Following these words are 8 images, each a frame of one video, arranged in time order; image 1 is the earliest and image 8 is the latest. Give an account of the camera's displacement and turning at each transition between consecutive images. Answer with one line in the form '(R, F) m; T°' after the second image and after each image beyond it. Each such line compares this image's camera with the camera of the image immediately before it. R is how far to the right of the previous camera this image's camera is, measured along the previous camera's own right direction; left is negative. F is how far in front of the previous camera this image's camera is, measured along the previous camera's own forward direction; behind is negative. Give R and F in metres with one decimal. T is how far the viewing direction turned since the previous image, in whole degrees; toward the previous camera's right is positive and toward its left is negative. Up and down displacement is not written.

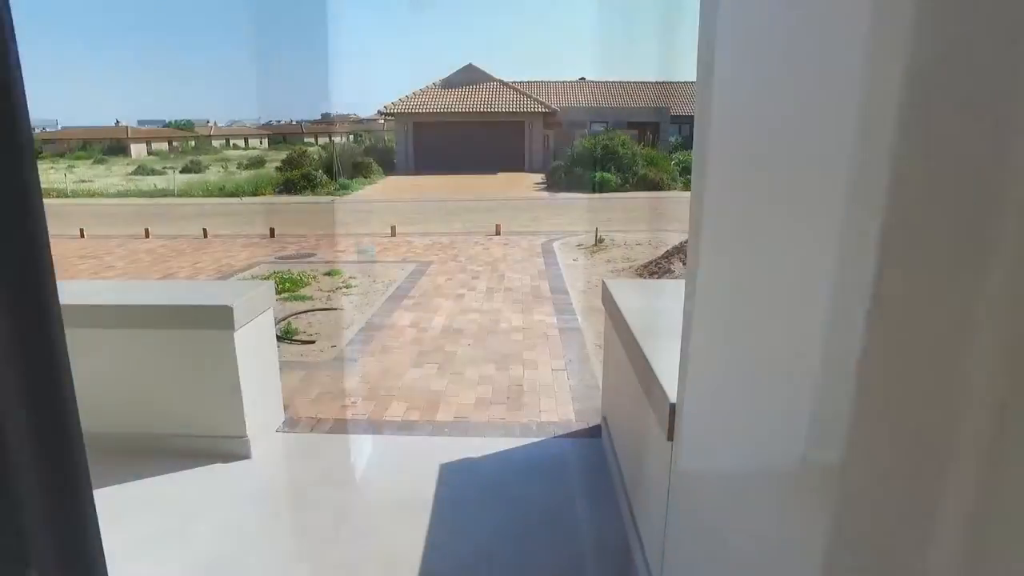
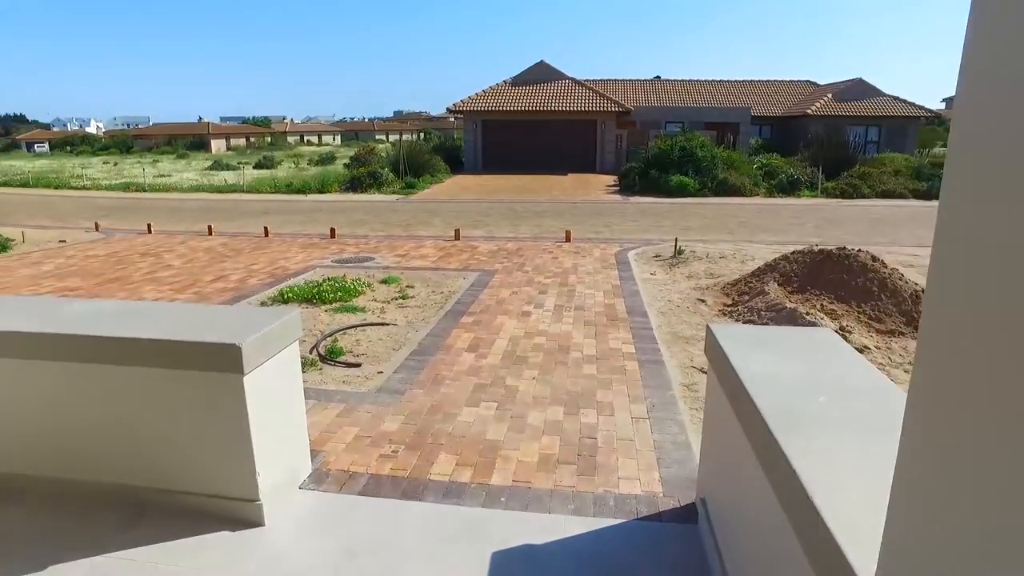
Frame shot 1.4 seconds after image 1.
(-0.1, +0.8) m; -5°
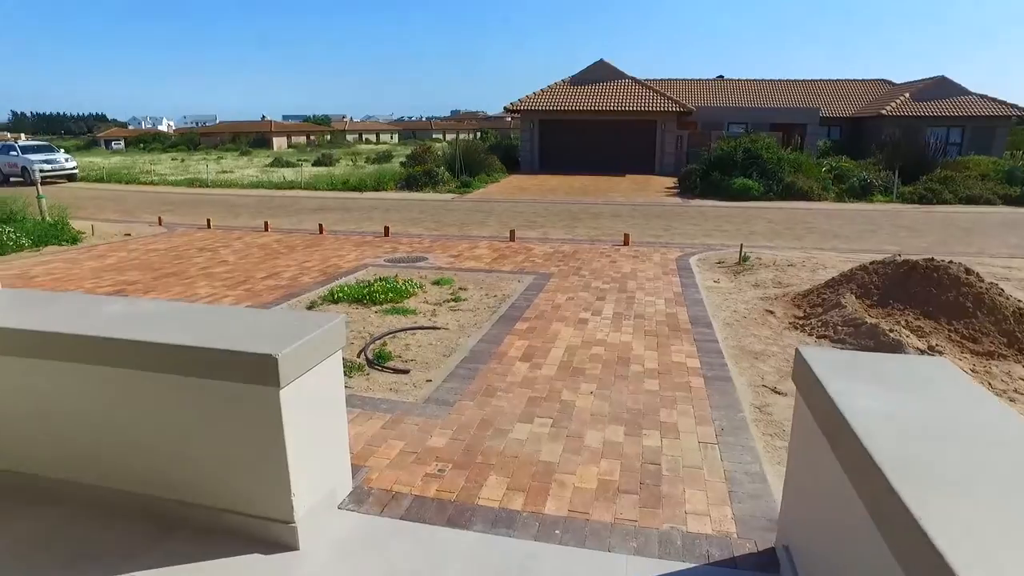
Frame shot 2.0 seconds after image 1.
(0.0, +0.3) m; -4°
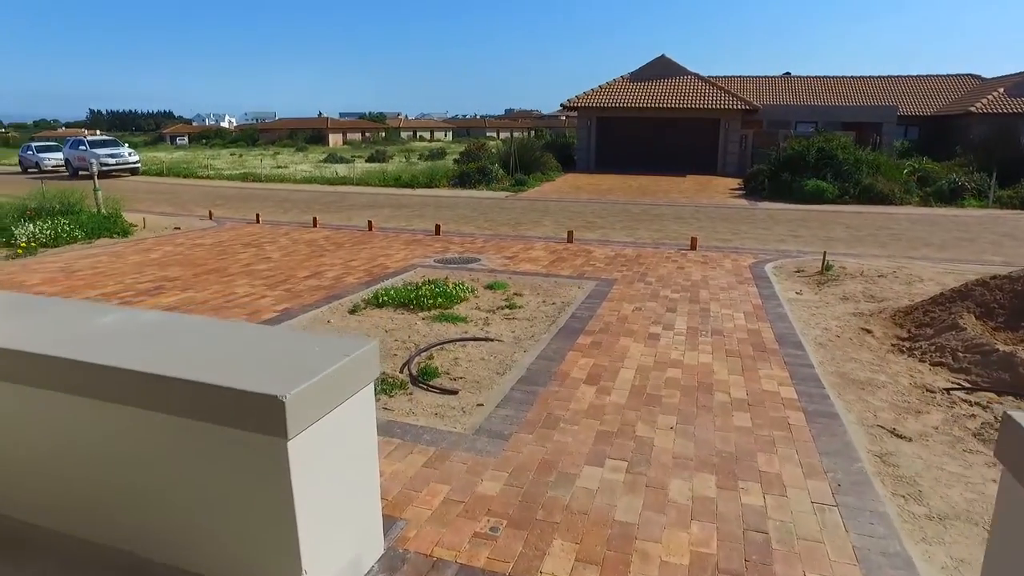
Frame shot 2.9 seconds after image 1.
(-0.1, +0.7) m; -4°
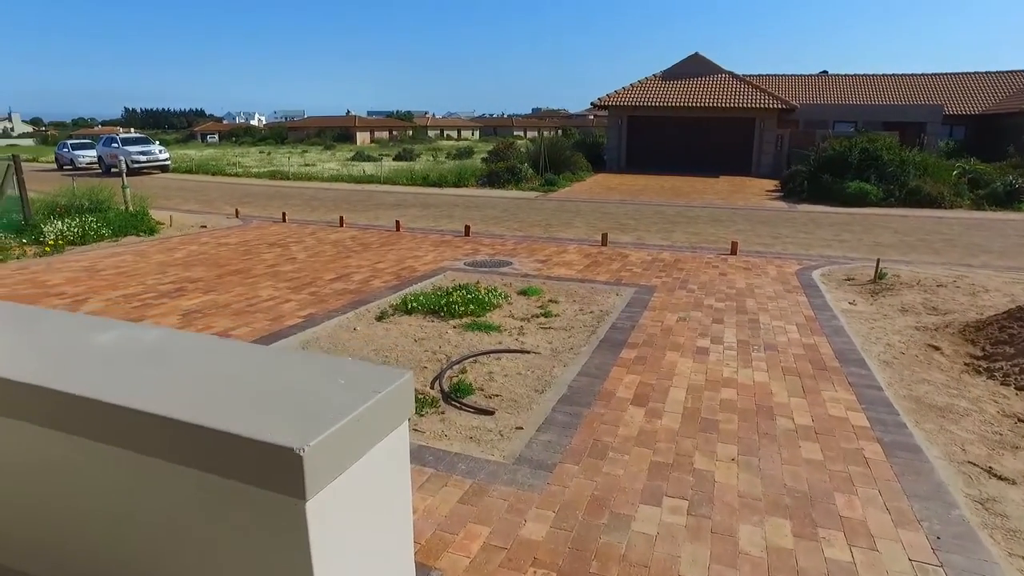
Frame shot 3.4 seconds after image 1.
(-0.1, +0.4) m; -2°
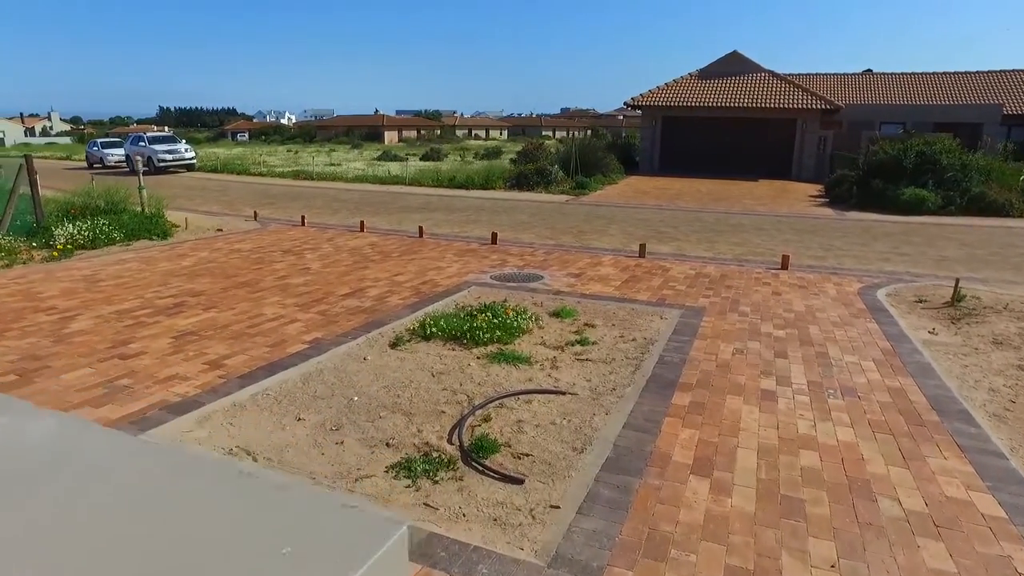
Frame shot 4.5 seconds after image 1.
(0.0, +0.8) m; -2°
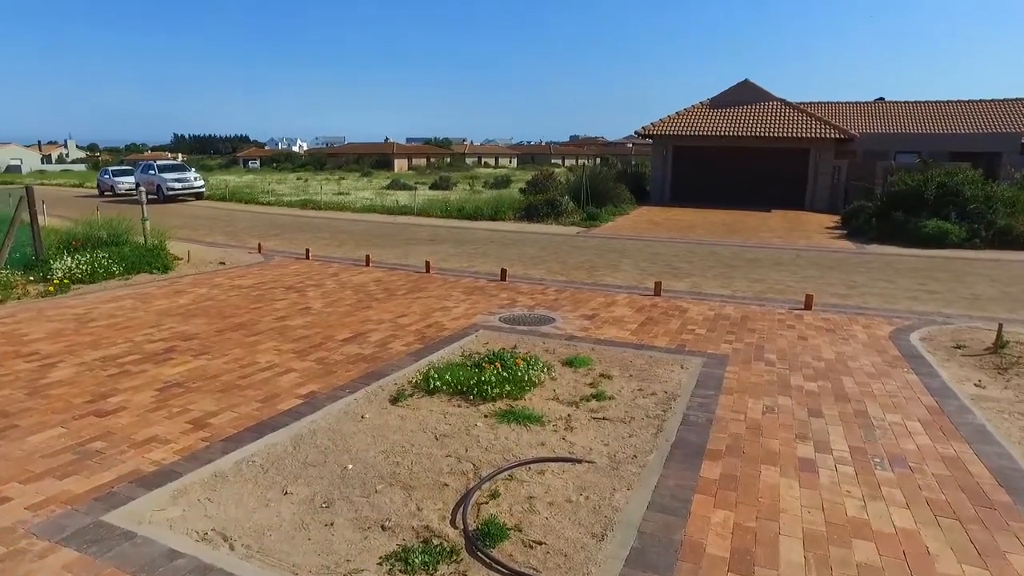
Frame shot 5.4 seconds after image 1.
(0.0, +0.4) m; -1°
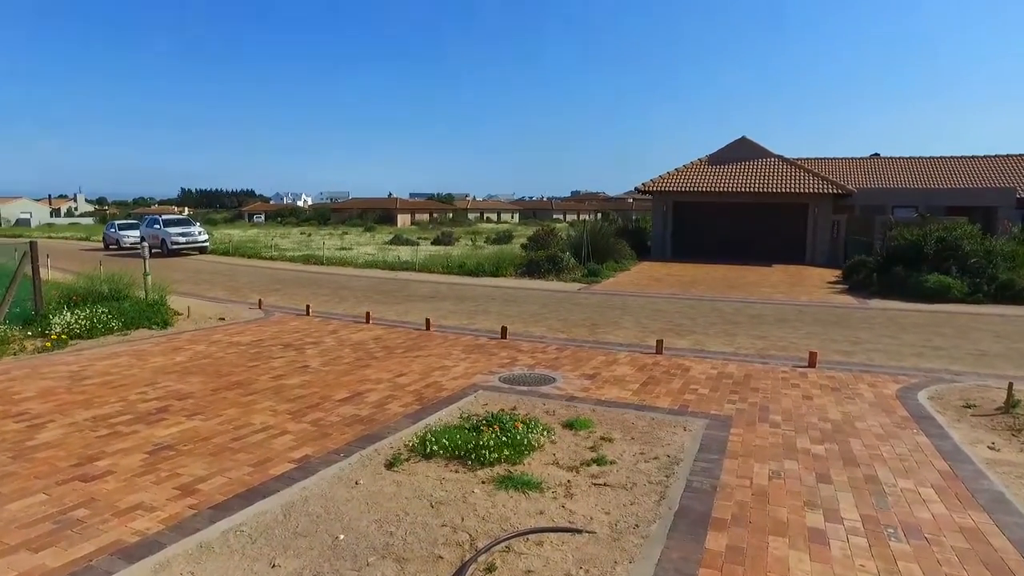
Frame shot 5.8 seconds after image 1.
(0.0, +0.1) m; 0°
